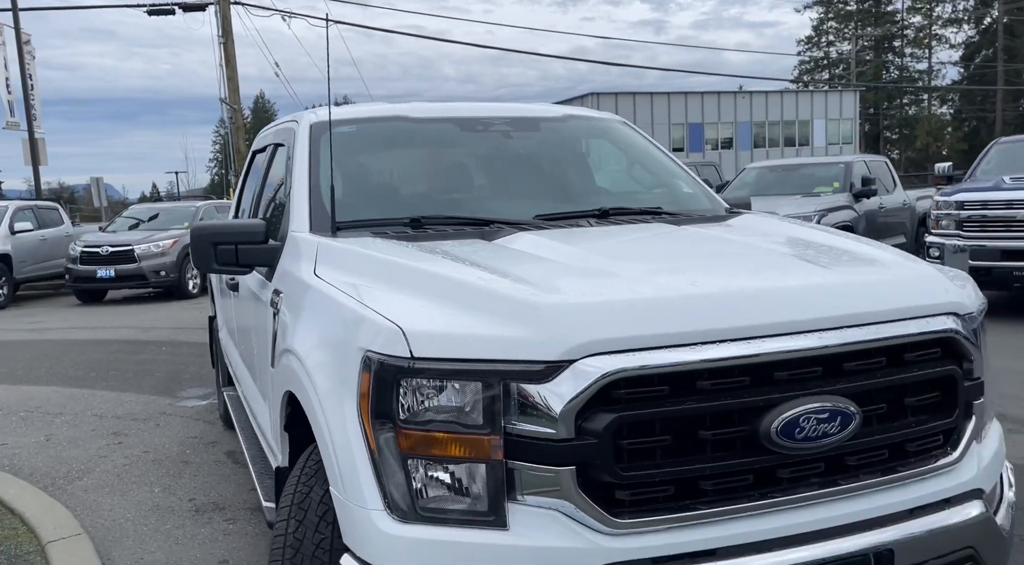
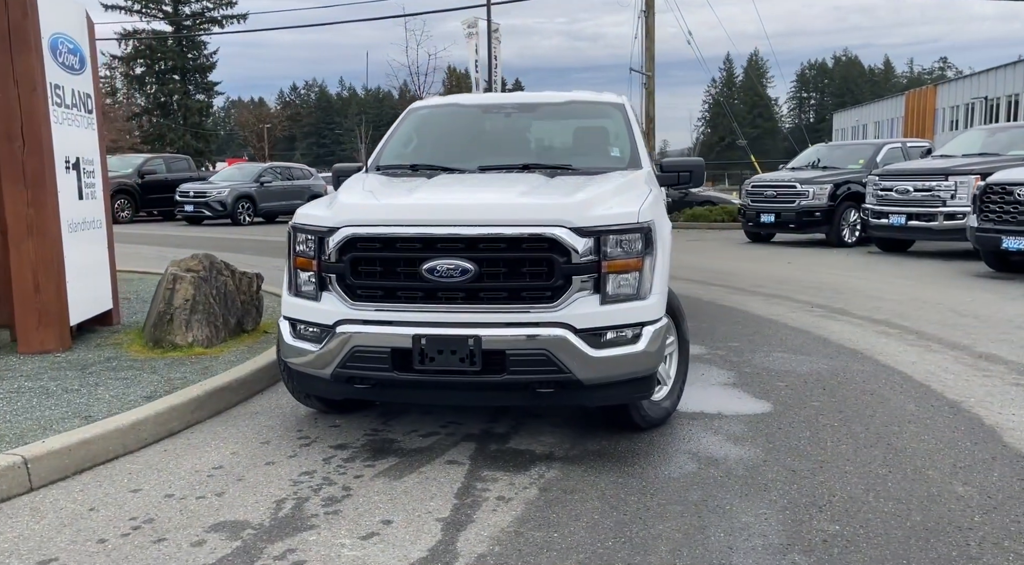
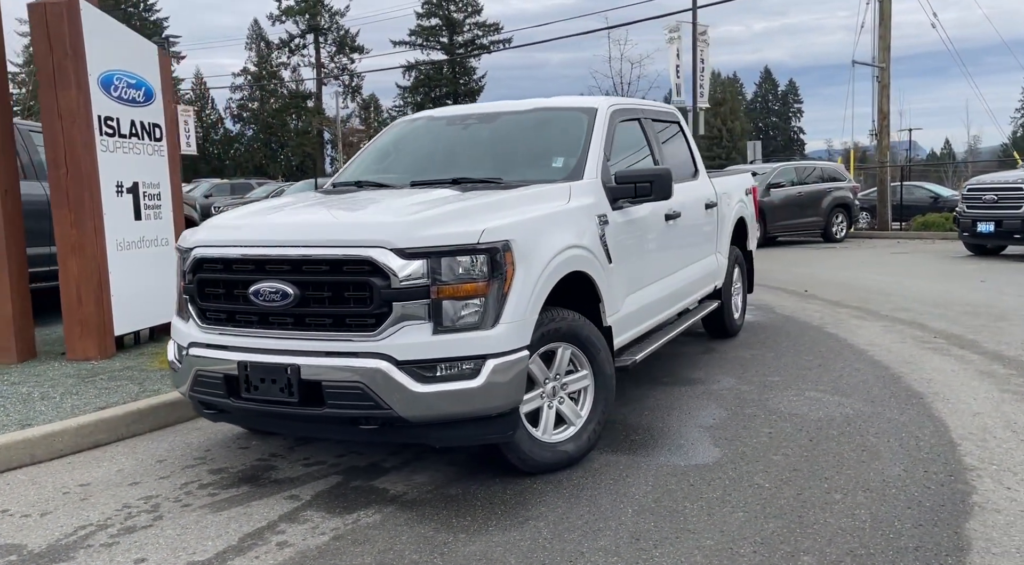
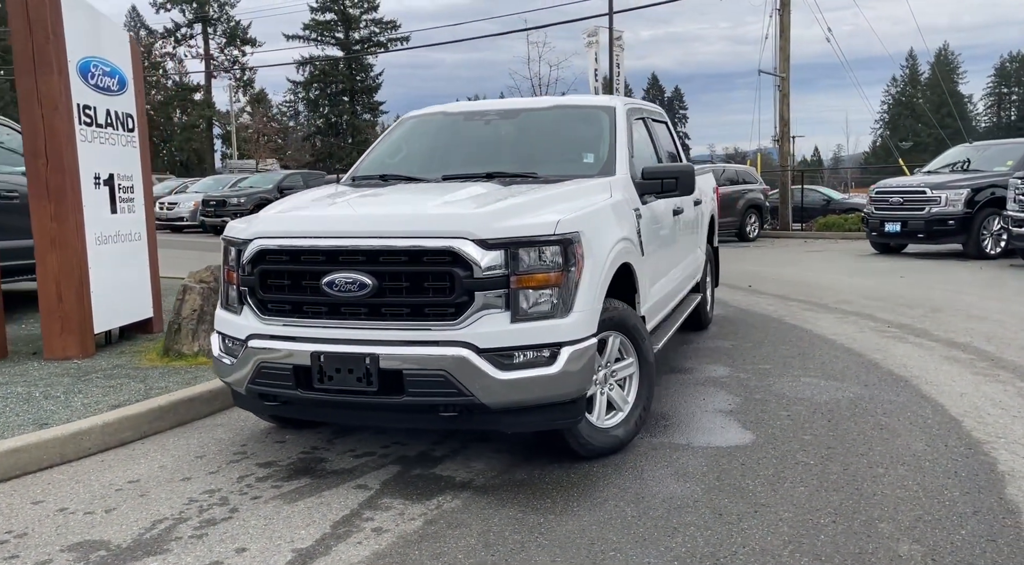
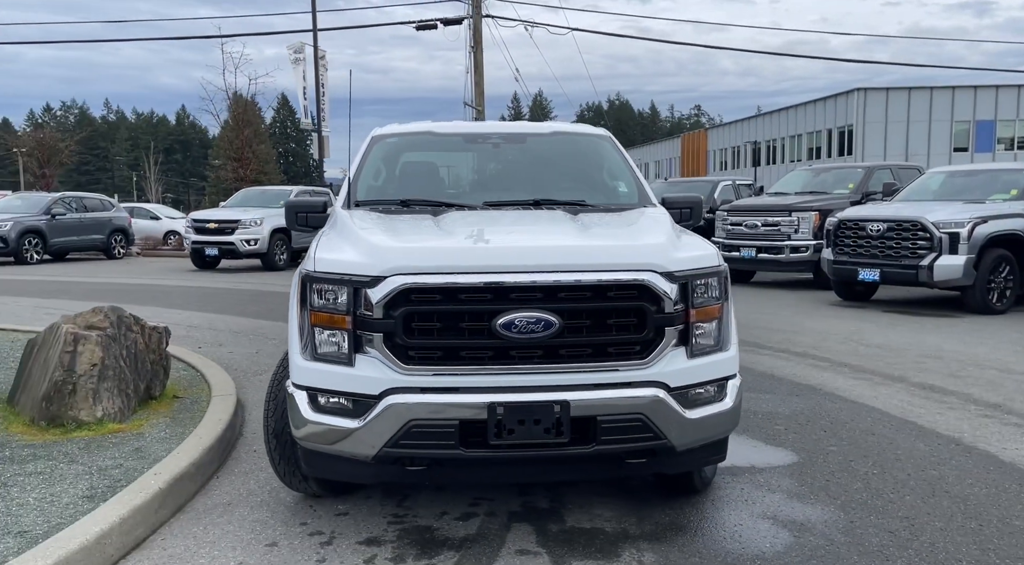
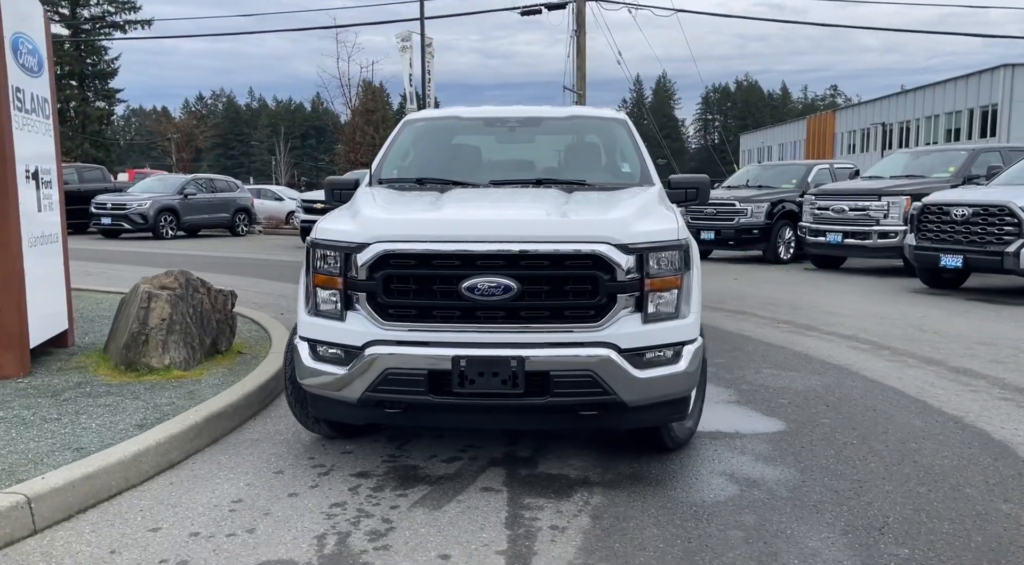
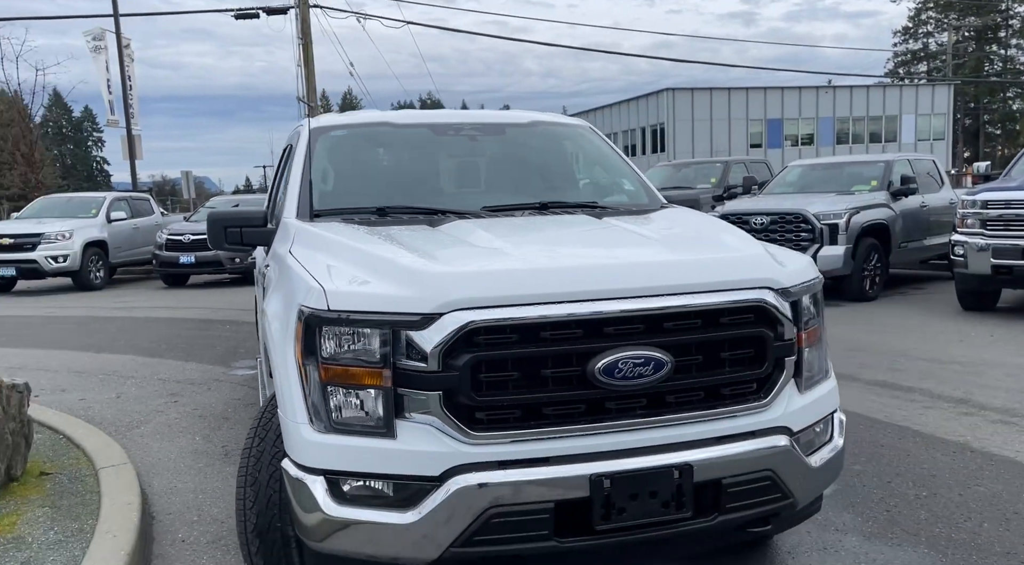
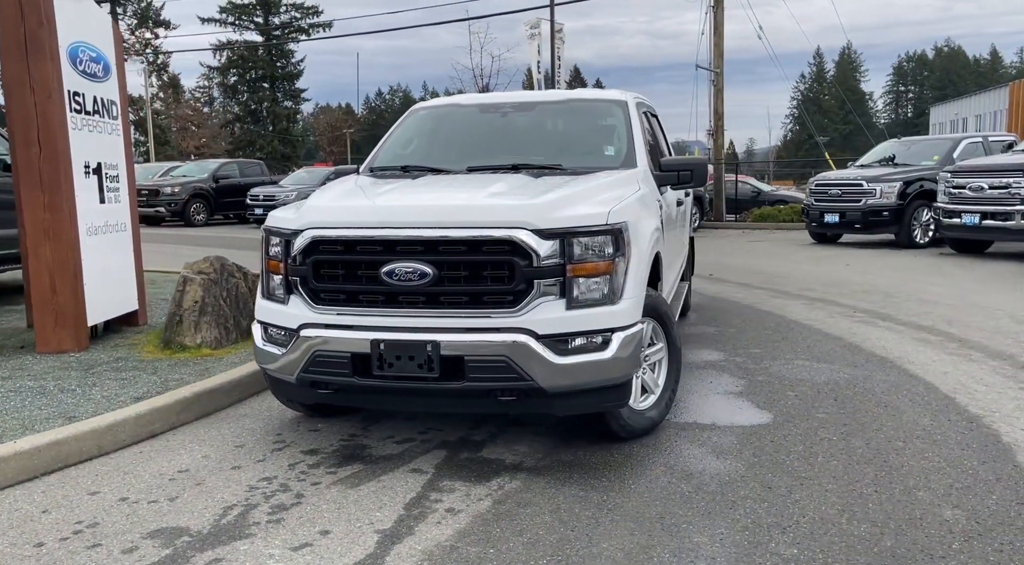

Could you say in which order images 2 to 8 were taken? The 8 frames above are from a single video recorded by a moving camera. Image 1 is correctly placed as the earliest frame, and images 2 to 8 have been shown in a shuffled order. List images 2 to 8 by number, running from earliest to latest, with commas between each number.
7, 5, 6, 2, 8, 4, 3
